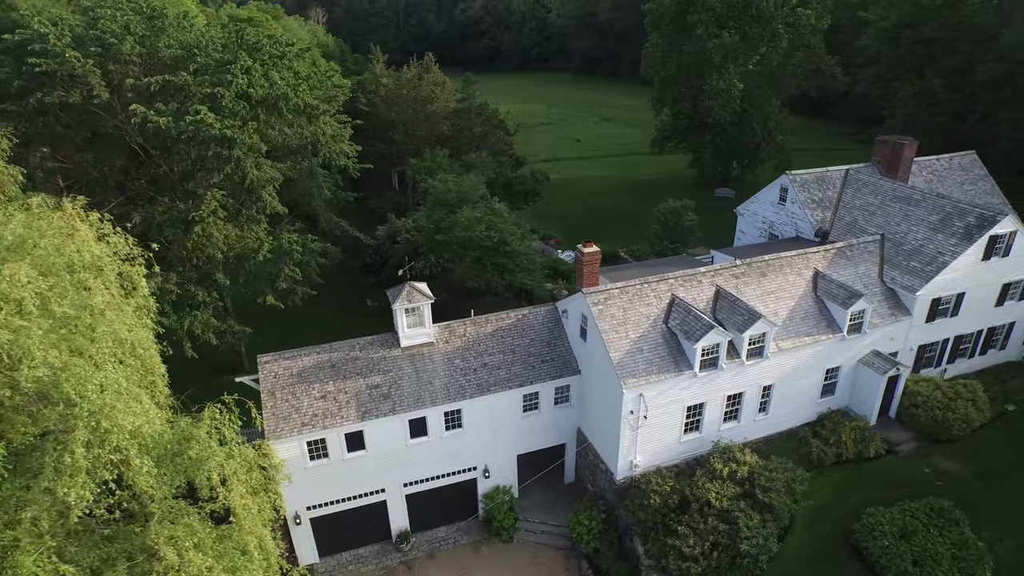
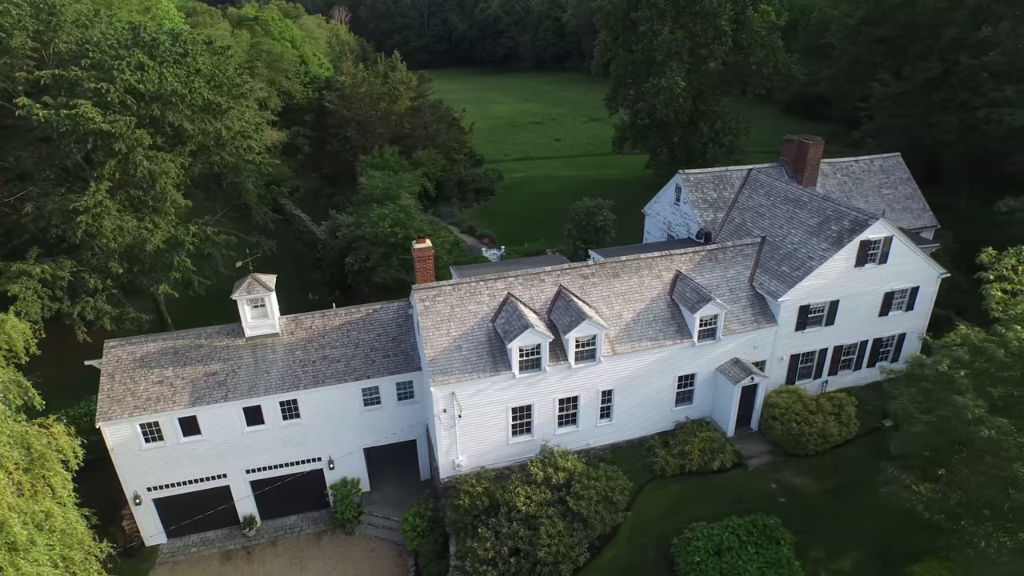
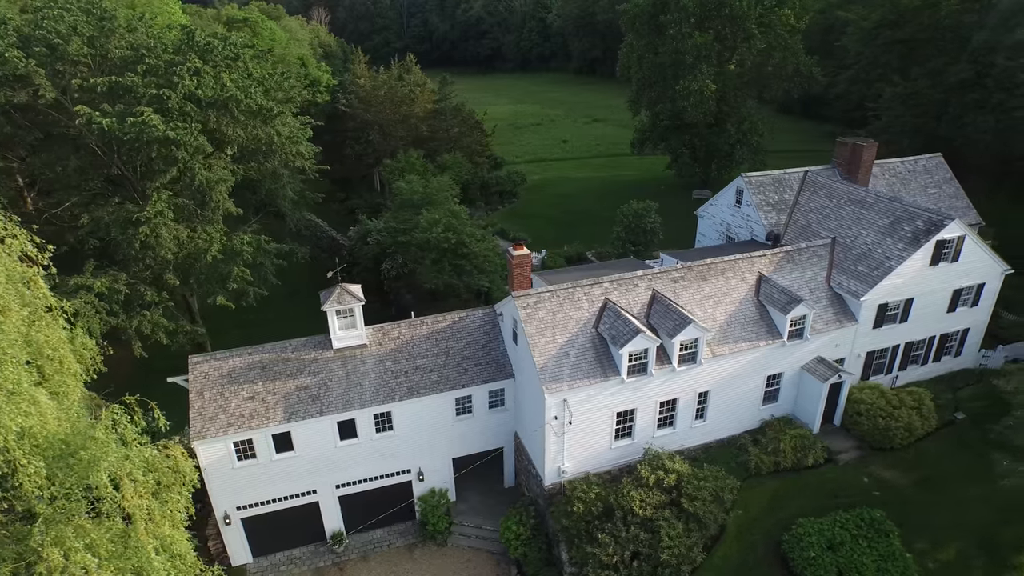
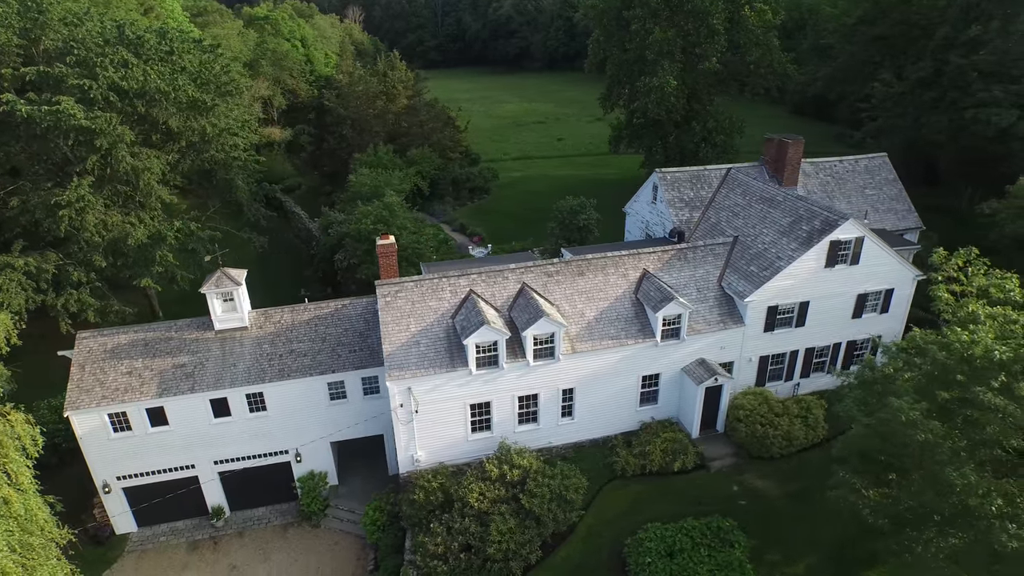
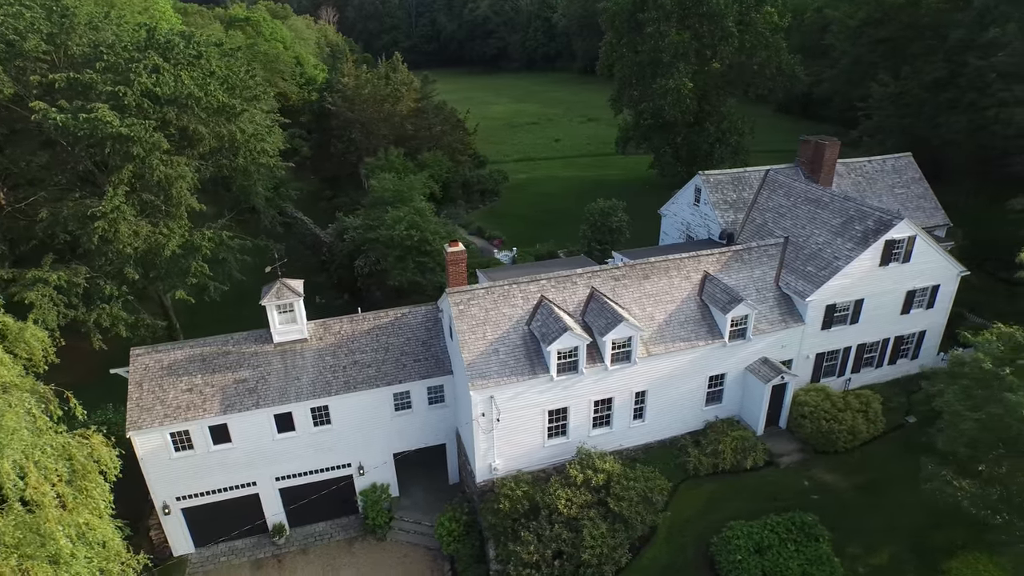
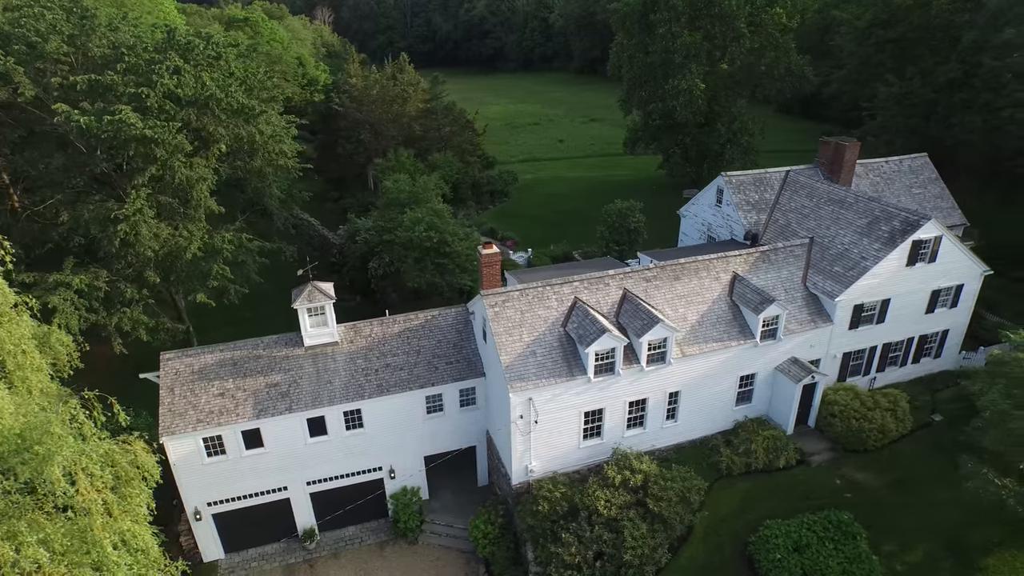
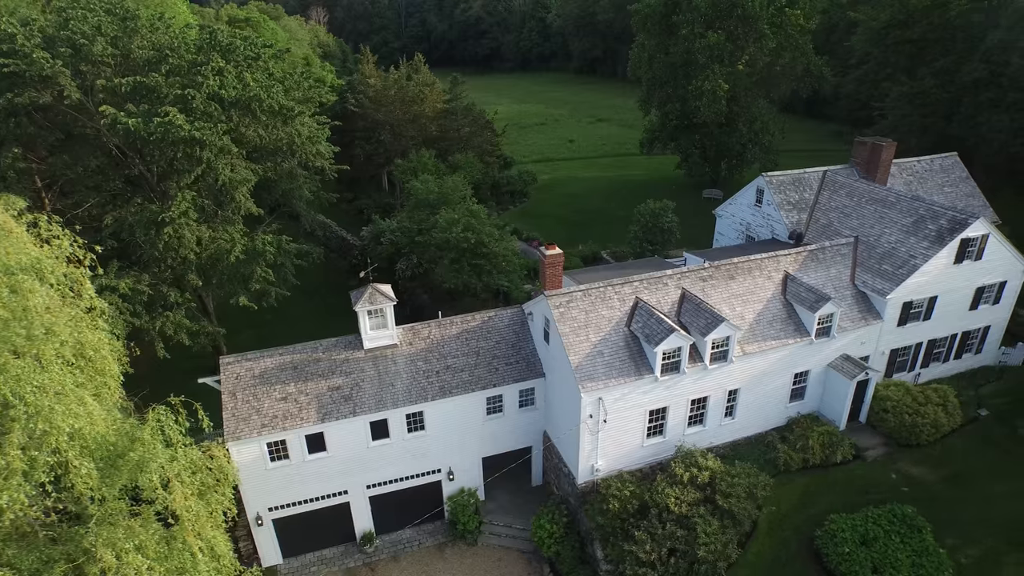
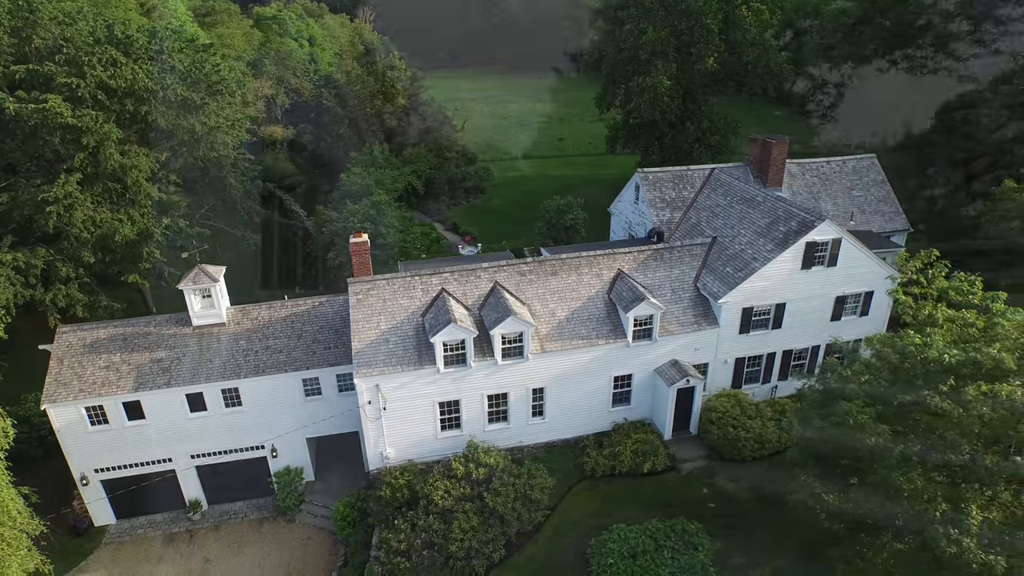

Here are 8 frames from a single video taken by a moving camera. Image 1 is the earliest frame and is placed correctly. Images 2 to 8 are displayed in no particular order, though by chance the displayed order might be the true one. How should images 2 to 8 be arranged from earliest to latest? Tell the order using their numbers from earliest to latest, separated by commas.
7, 3, 6, 5, 2, 4, 8
